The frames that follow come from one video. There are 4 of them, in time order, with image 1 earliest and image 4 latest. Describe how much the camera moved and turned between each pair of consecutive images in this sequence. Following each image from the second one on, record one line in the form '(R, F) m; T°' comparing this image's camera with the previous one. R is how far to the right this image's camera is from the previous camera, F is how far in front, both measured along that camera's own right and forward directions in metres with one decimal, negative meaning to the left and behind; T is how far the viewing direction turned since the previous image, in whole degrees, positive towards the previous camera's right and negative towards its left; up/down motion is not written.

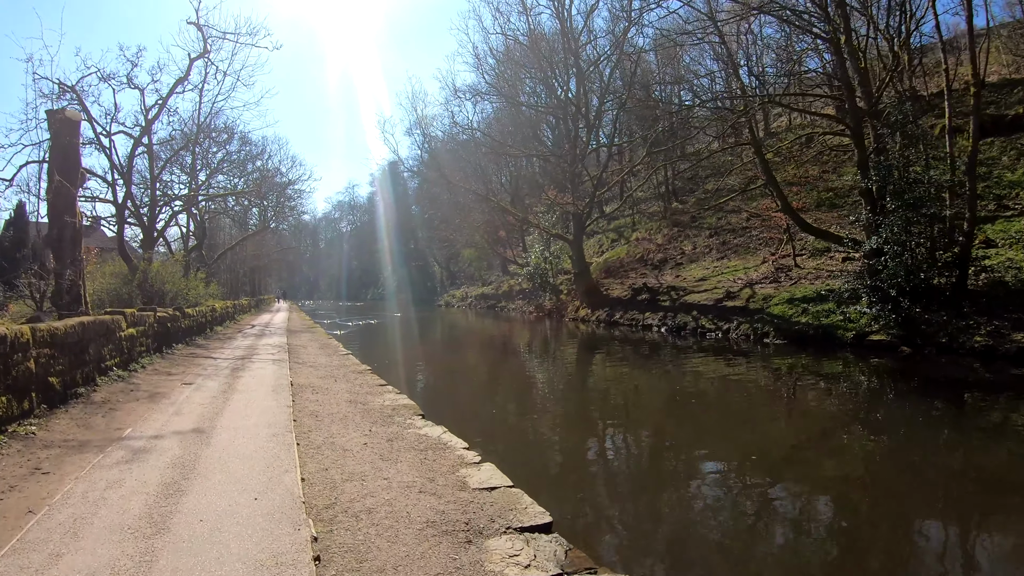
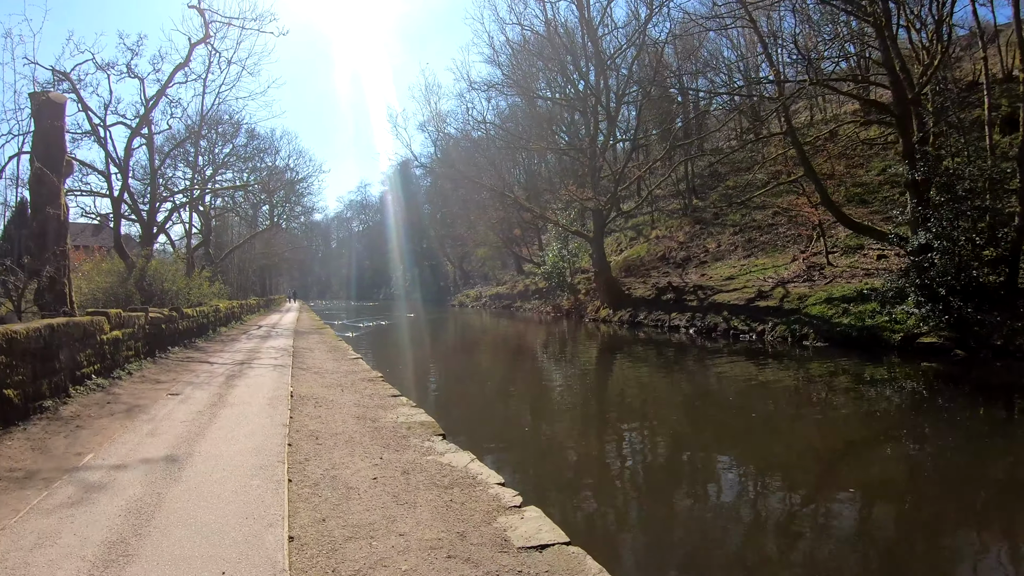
(-0.2, +0.8) m; -1°
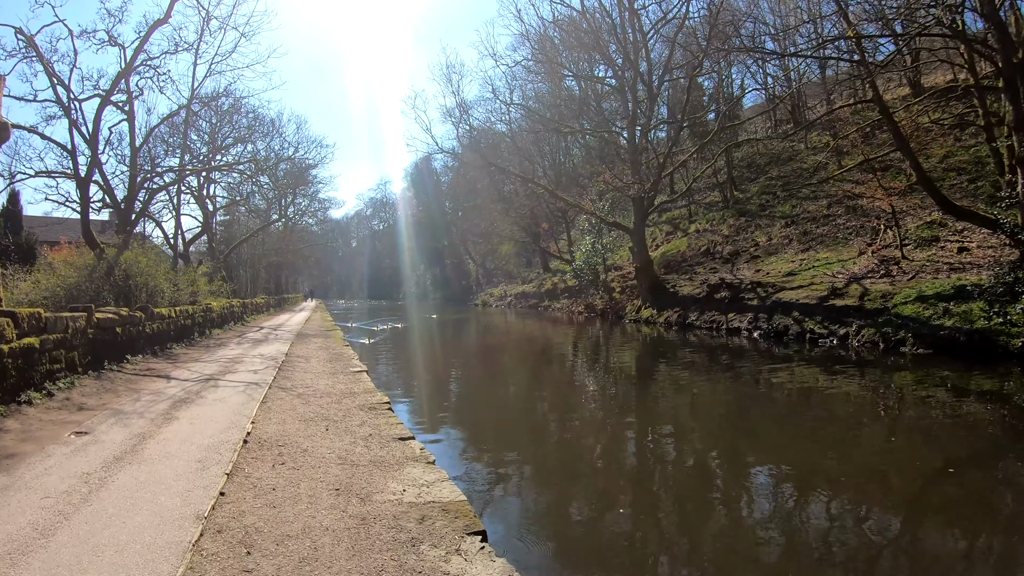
(-0.3, +1.9) m; -2°
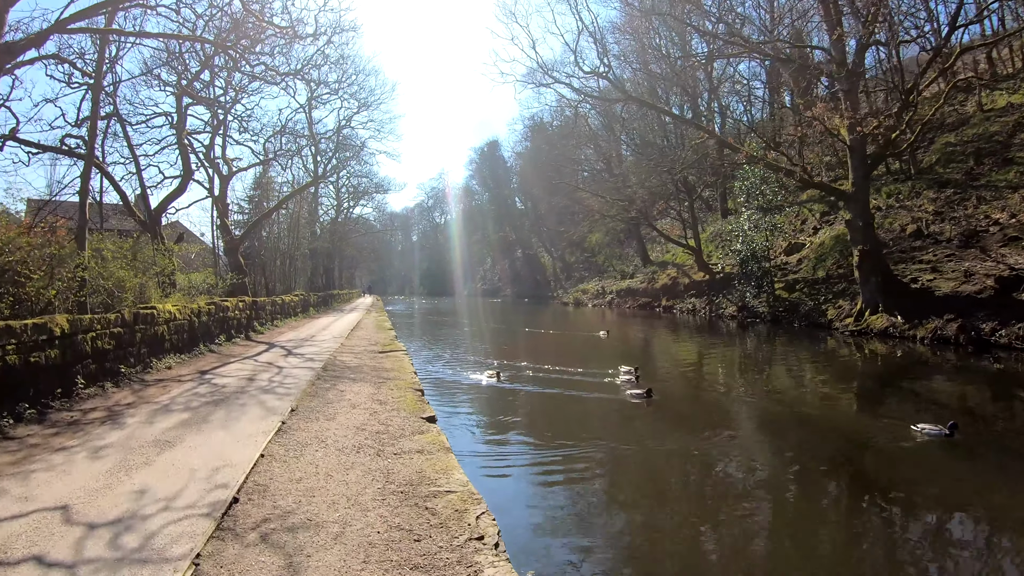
(-1.7, +5.6) m; -5°
